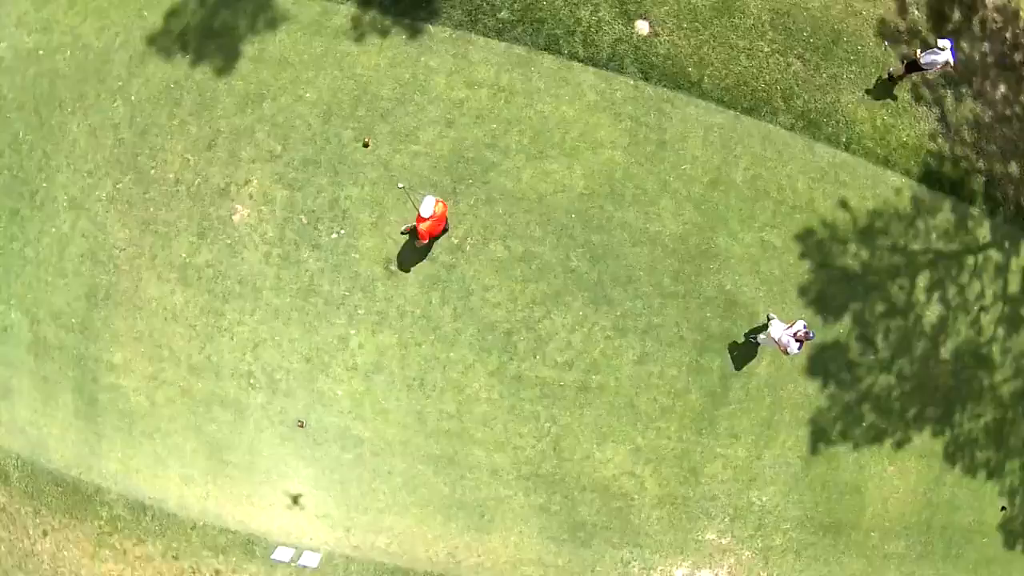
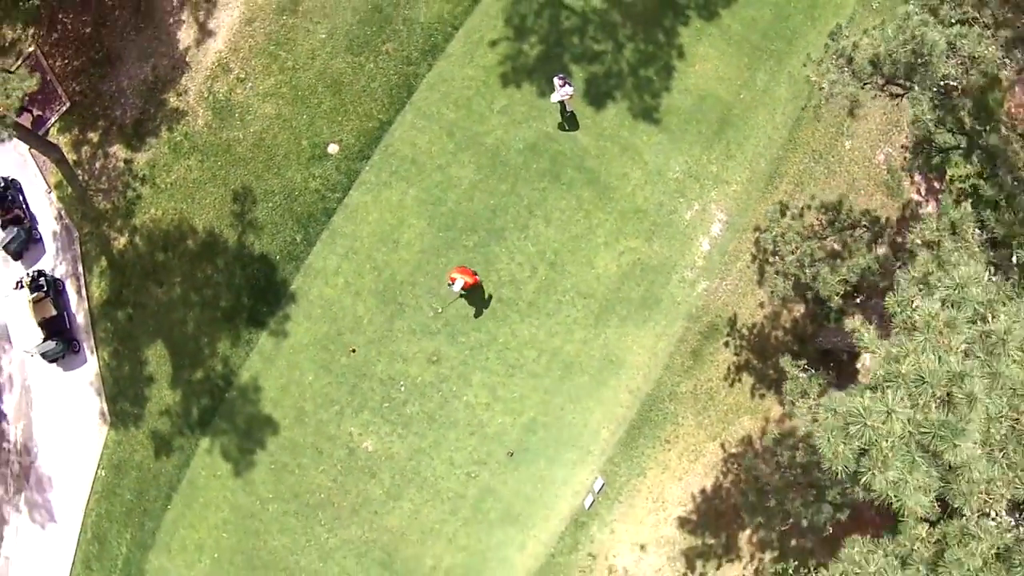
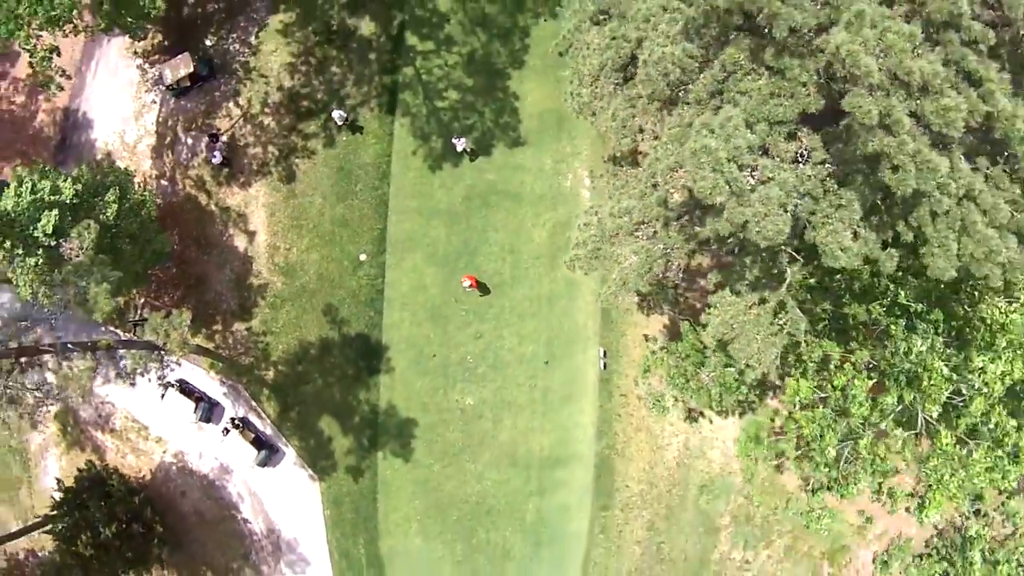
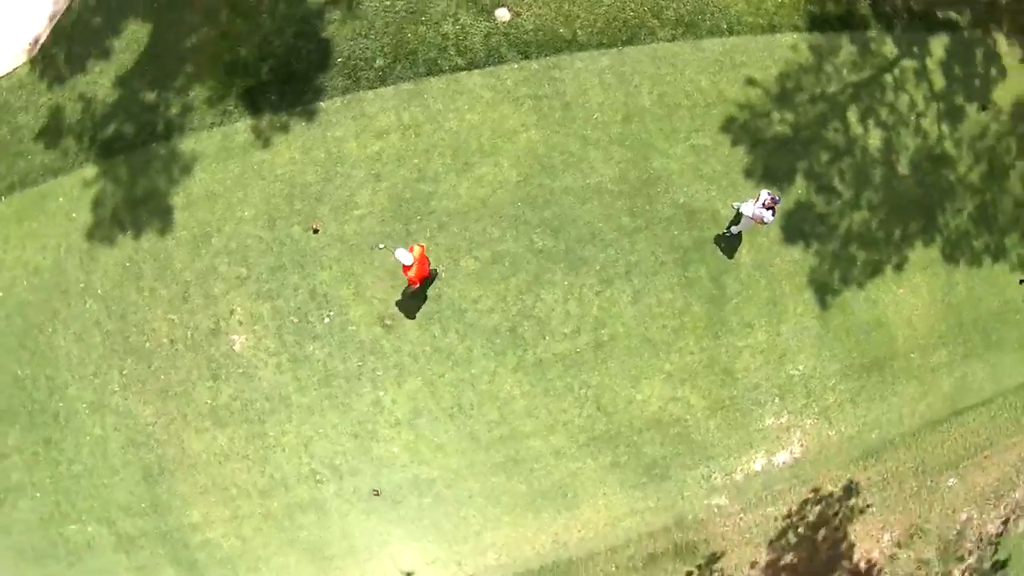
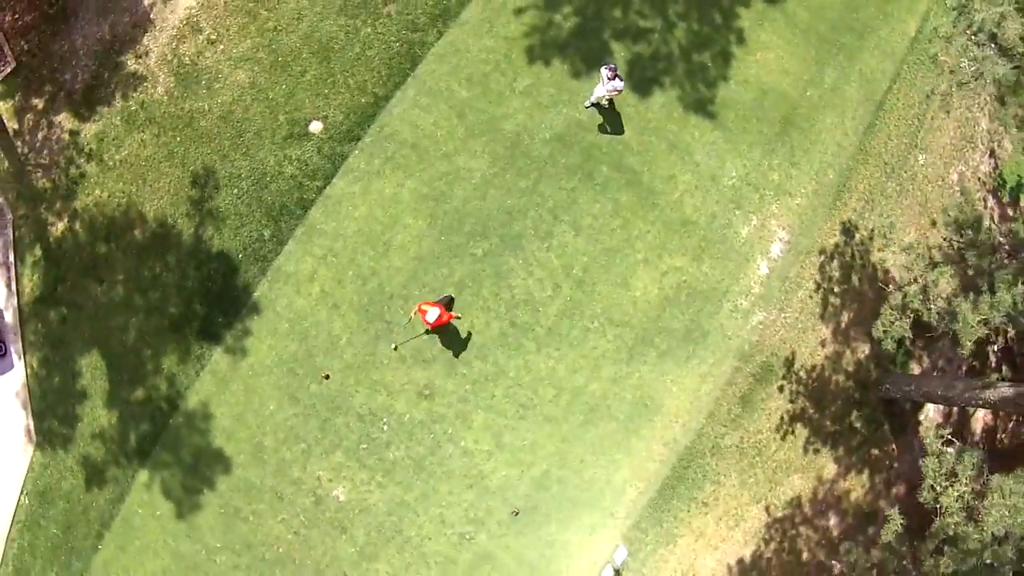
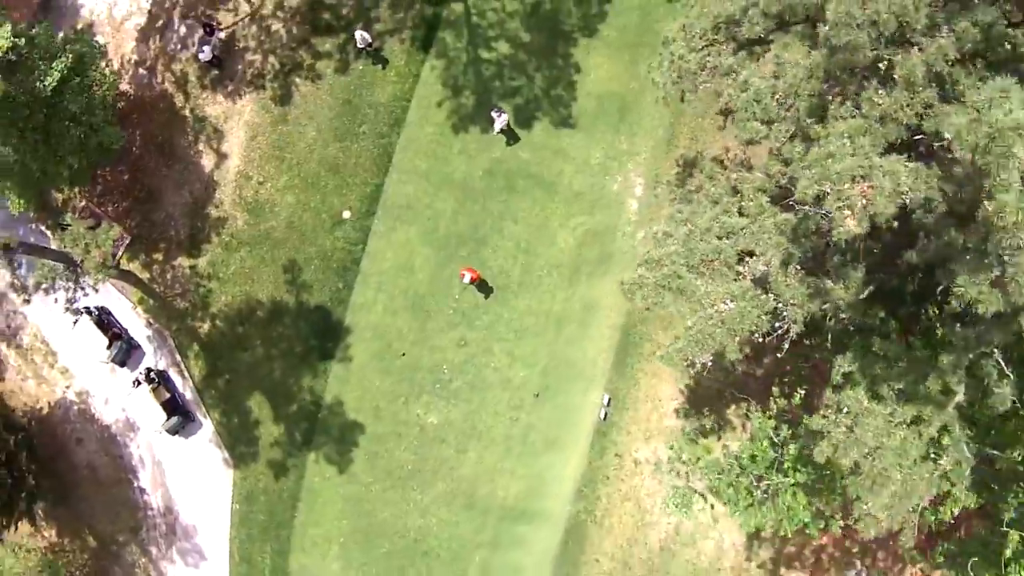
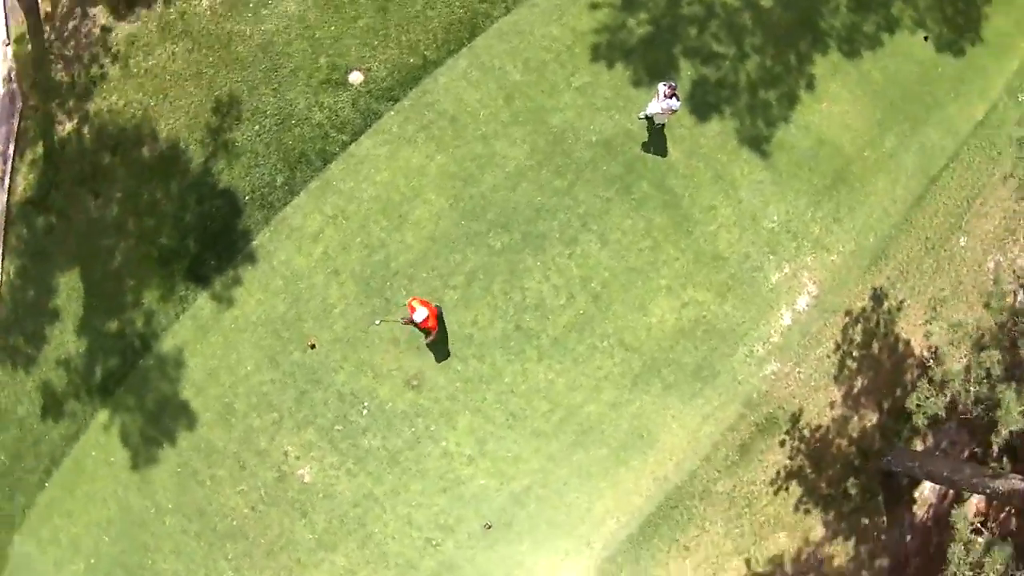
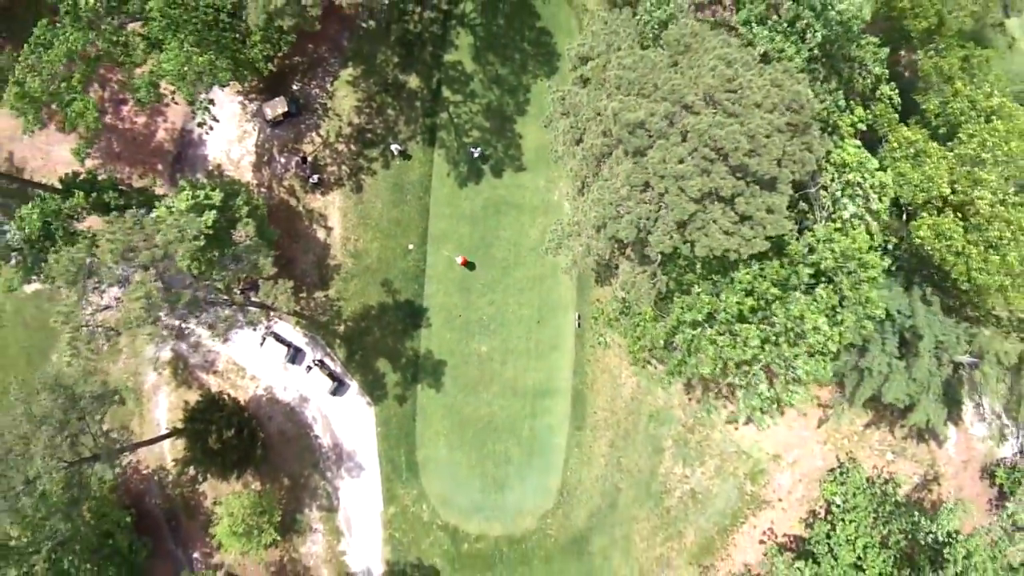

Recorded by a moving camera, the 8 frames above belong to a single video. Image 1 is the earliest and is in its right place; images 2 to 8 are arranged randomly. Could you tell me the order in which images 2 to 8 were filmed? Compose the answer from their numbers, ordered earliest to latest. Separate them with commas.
4, 7, 5, 2, 6, 3, 8
